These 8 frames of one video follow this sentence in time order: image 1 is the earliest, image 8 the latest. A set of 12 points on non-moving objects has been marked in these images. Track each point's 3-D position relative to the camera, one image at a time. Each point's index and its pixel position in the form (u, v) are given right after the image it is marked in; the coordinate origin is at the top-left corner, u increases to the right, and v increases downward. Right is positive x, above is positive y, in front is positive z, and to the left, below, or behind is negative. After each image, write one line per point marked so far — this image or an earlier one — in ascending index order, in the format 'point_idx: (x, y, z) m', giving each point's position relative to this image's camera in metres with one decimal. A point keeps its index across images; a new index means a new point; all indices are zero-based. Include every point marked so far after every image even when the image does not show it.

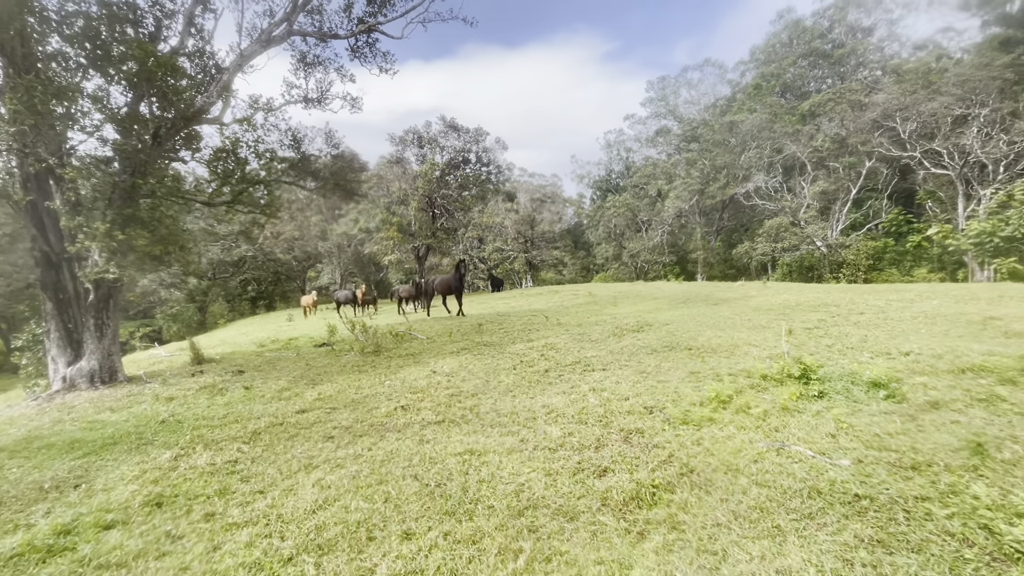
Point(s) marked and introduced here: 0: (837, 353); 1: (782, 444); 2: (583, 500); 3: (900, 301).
0: (+2.9, -0.6, +4.3) m
1: (+1.5, -0.9, +2.7) m
2: (+0.4, -1.0, +2.4) m
3: (+5.6, -0.2, +6.8) m
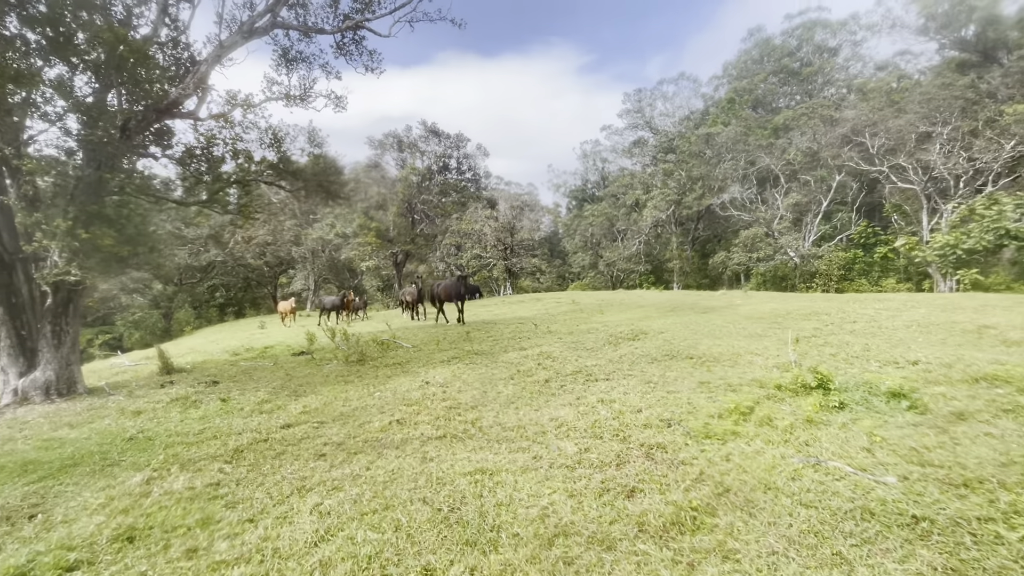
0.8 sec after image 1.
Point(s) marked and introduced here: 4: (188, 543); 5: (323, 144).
0: (+3.0, -0.6, +4.2) m
1: (+1.6, -0.9, +2.6) m
2: (+0.5, -1.1, +2.2) m
3: (+5.5, -0.3, +6.9) m
4: (-1.5, -1.2, +2.2) m
5: (-2.9, +2.2, +7.4) m
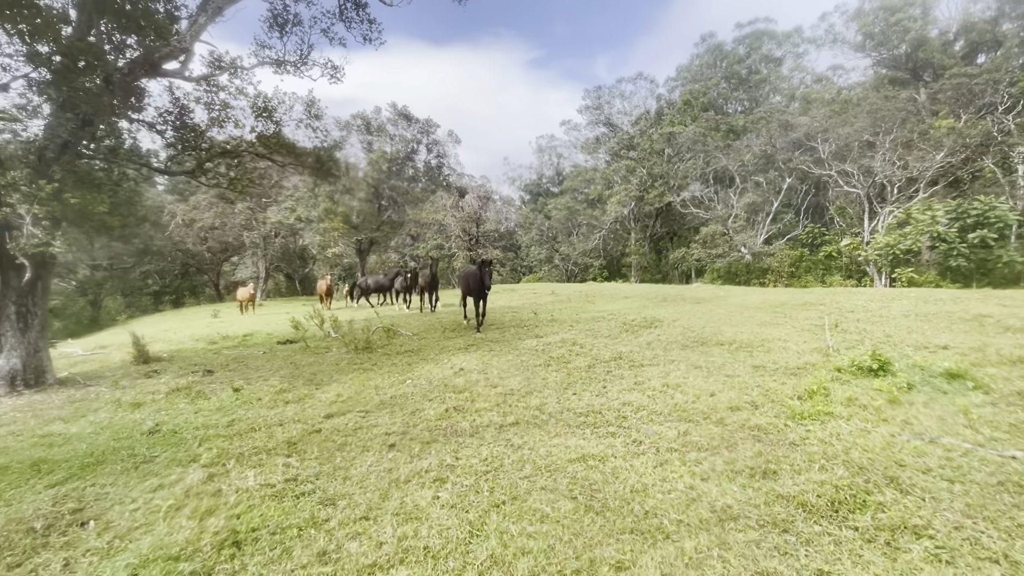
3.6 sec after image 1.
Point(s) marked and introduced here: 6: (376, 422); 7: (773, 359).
0: (+3.4, -0.5, +4.4) m
1: (+2.3, -0.8, +2.6) m
2: (+1.2, -0.9, +2.1) m
3: (+5.6, -0.2, +7.3) m
4: (-0.8, -1.0, +1.9) m
5: (-2.8, +2.5, +6.9) m
6: (-1.0, -1.0, +3.5) m
7: (+2.4, -0.6, +4.3) m
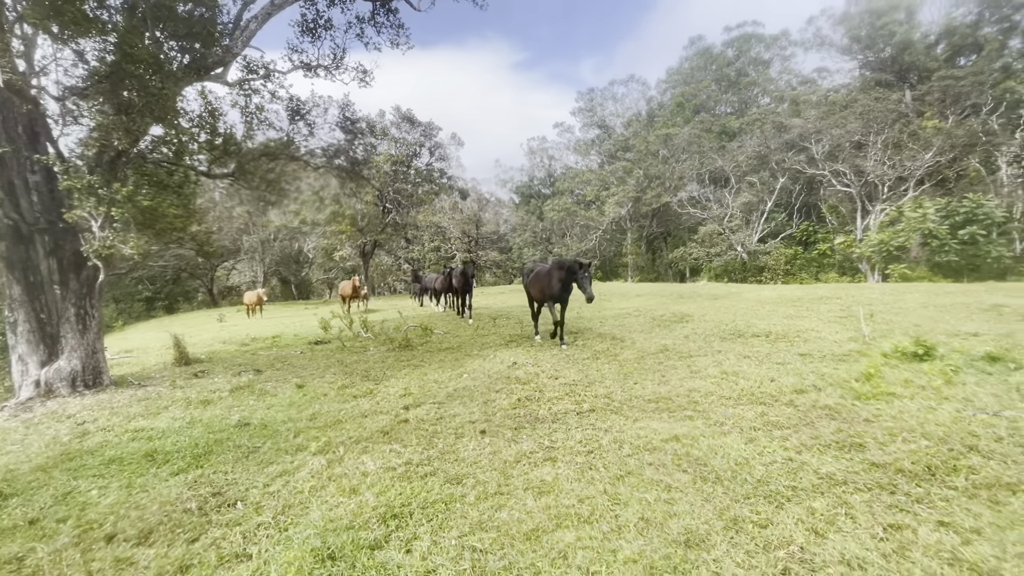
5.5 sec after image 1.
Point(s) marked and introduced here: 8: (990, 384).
0: (+3.9, -0.4, +4.6) m
1: (+2.8, -0.7, +2.8) m
2: (+1.7, -0.9, +2.3) m
3: (+6.1, -0.1, +7.6) m
4: (-0.2, -1.0, +2.0) m
5: (-2.3, +2.5, +7.0) m
6: (-0.4, -0.9, +3.6) m
7: (+2.9, -0.6, +4.5) m
8: (+3.2, -0.6, +3.2) m
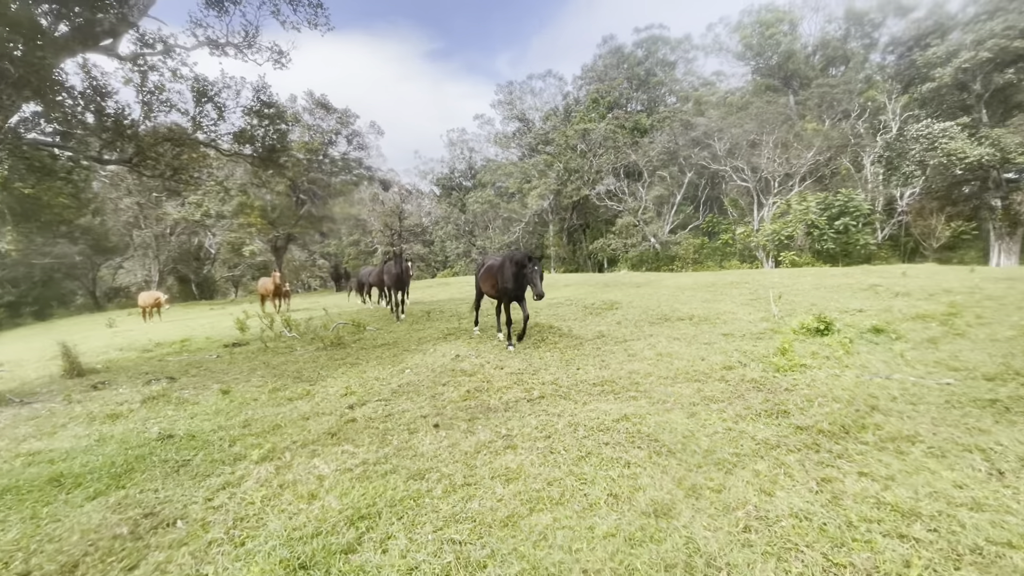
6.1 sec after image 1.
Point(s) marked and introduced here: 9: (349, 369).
0: (+3.3, -0.3, +5.2) m
1: (+2.5, -0.6, +3.3) m
2: (+1.6, -0.8, +2.6) m
3: (+4.9, +0.2, +8.5) m
4: (-0.3, -0.9, +2.0) m
5: (-3.3, +2.5, +6.5) m
6: (-0.8, -0.9, +3.5) m
7: (+2.3, -0.4, +5.0) m
8: (+2.9, -0.5, +3.7) m
9: (-1.6, -0.8, +4.8) m
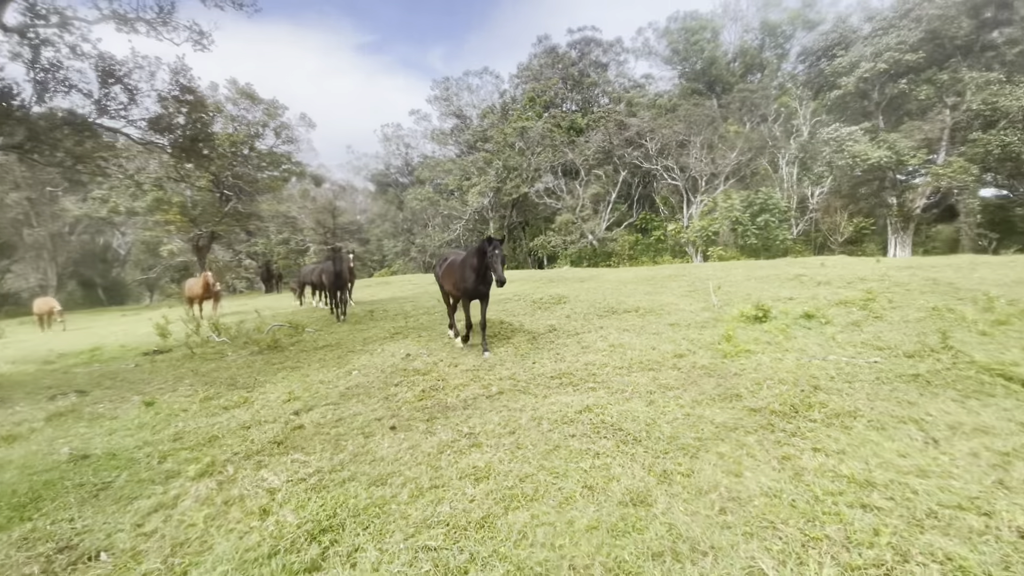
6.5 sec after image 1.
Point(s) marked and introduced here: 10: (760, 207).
0: (+2.8, -0.1, +5.5) m
1: (+2.3, -0.5, +3.5) m
2: (+1.4, -0.7, +2.7) m
3: (+3.9, +0.3, +9.0) m
4: (-0.4, -0.9, +1.9) m
5: (-4.0, +2.5, +5.9) m
6: (-1.1, -0.9, +3.3) m
7: (+1.8, -0.3, +5.2) m
8: (+2.5, -0.4, +4.0) m
9: (-2.1, -0.8, +4.5) m
10: (+7.8, +2.5, +15.0) m
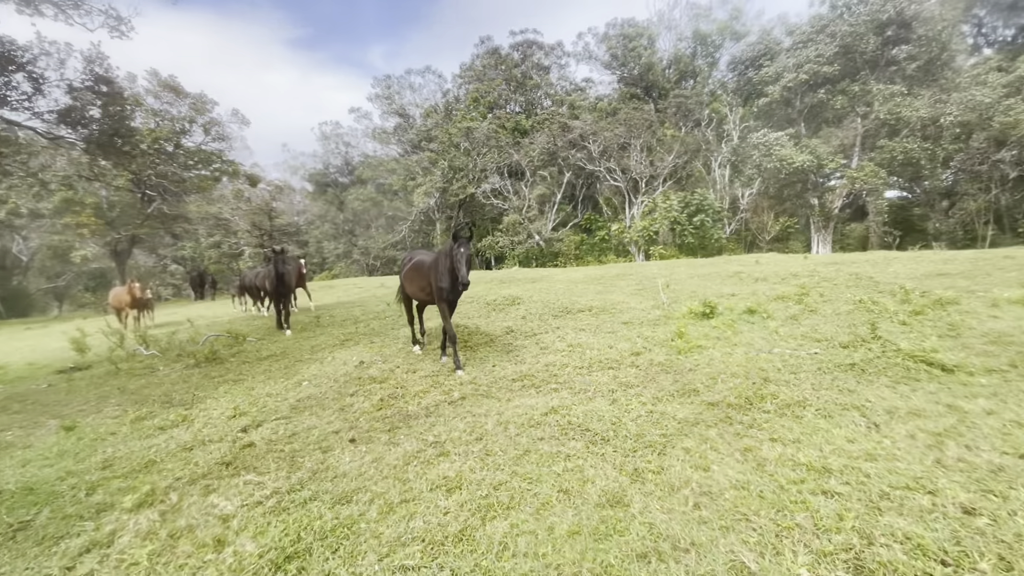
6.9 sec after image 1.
0: (+2.2, -0.1, +5.8) m
1: (+2.0, -0.5, +3.7) m
2: (+1.2, -0.7, +2.8) m
3: (+3.0, +0.4, +9.3) m
4: (-0.5, -0.9, +1.8) m
5: (-4.6, +2.4, +5.4) m
6: (-1.4, -0.9, +3.2) m
7: (+1.3, -0.3, +5.3) m
8: (+2.2, -0.4, +4.2) m
9: (-2.5, -0.9, +4.2) m
10: (+6.1, +2.6, +15.7) m
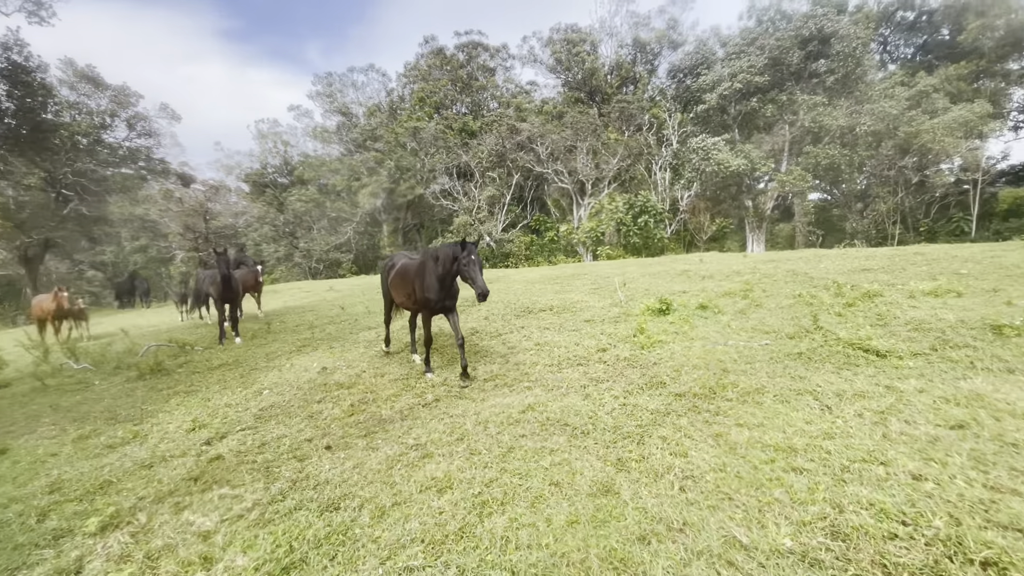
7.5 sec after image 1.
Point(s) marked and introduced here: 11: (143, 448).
0: (+1.8, -0.1, +6.0) m
1: (+1.7, -0.5, +3.9) m
2: (+1.1, -0.7, +2.9) m
3: (+2.1, +0.4, +9.7) m
4: (-0.5, -0.9, +1.8) m
5: (-5.0, +2.3, +5.0) m
6: (-1.5, -0.9, +3.1) m
7: (+0.9, -0.3, +5.5) m
8: (+1.9, -0.3, +4.5) m
9: (-2.7, -0.9, +4.0) m
10: (+4.5, +2.7, +16.4) m
11: (-2.3, -1.0, +2.9) m
